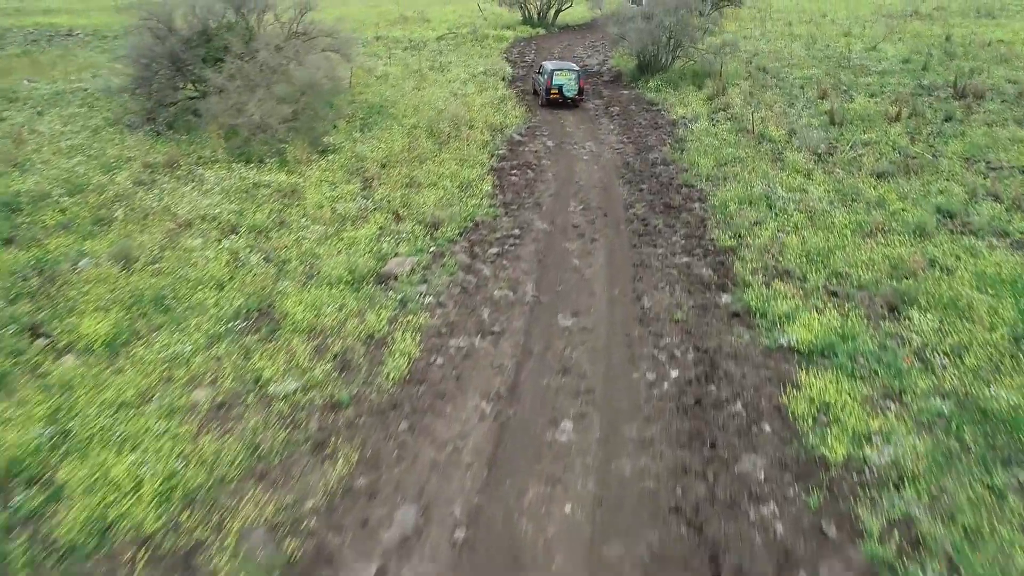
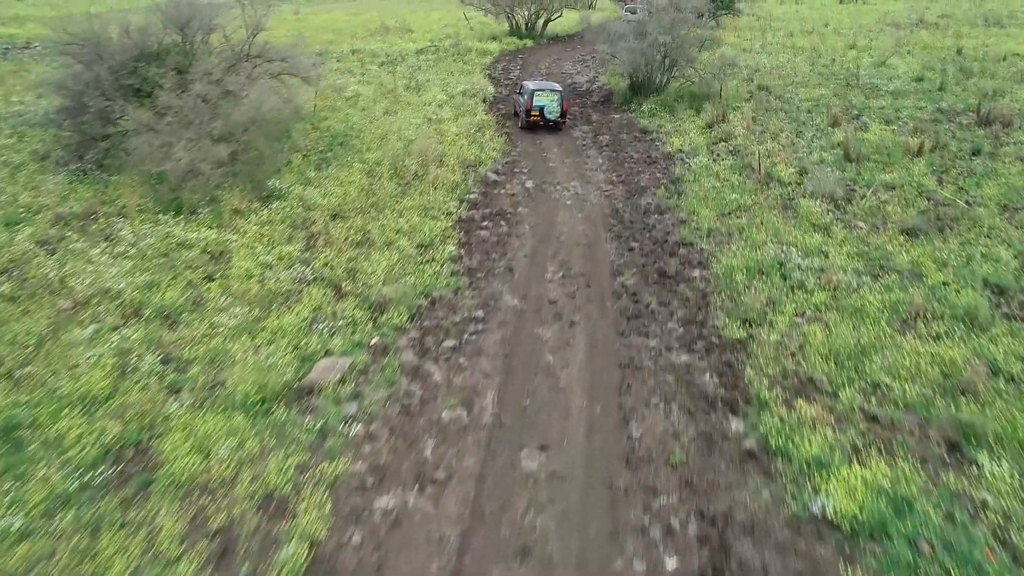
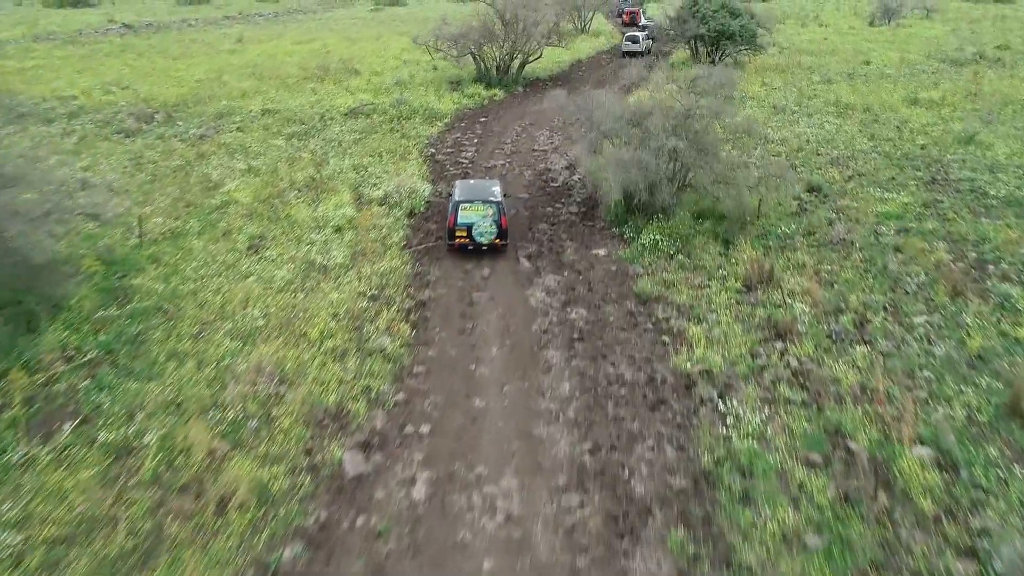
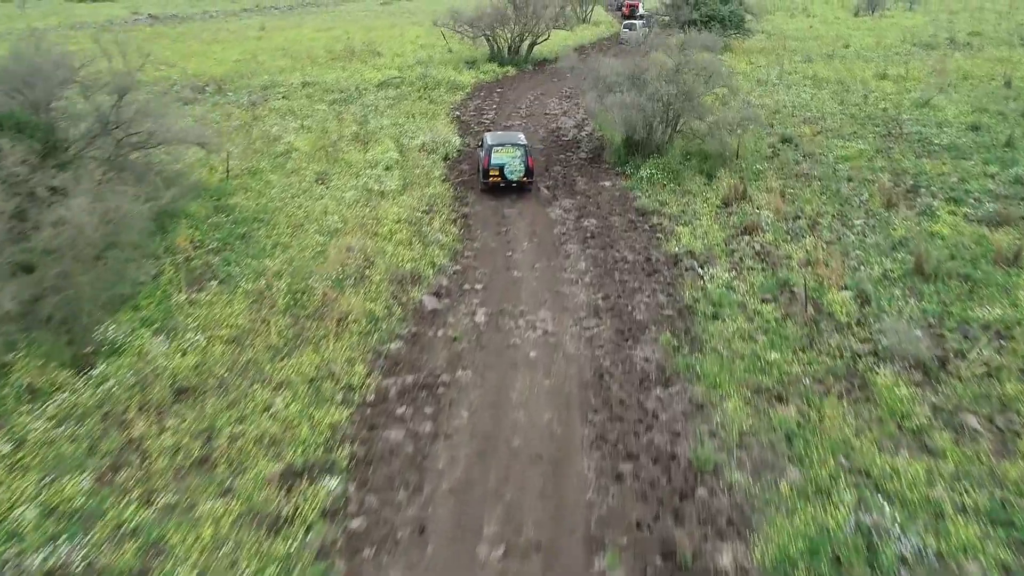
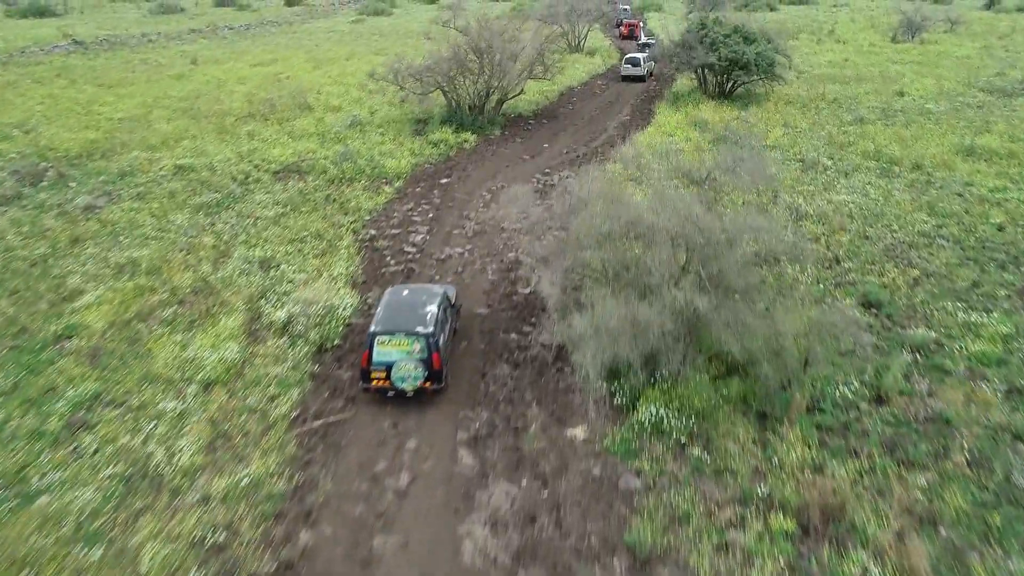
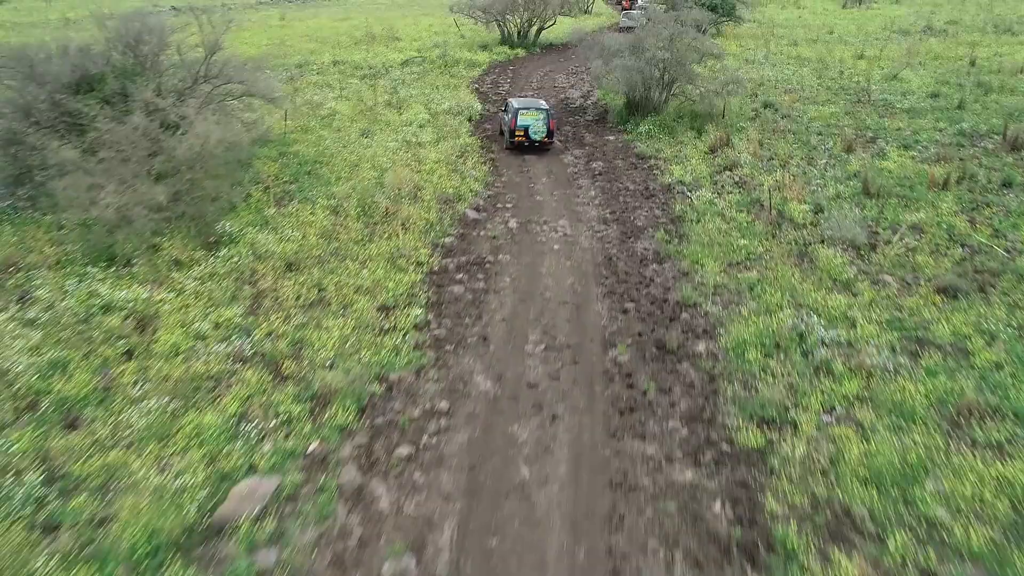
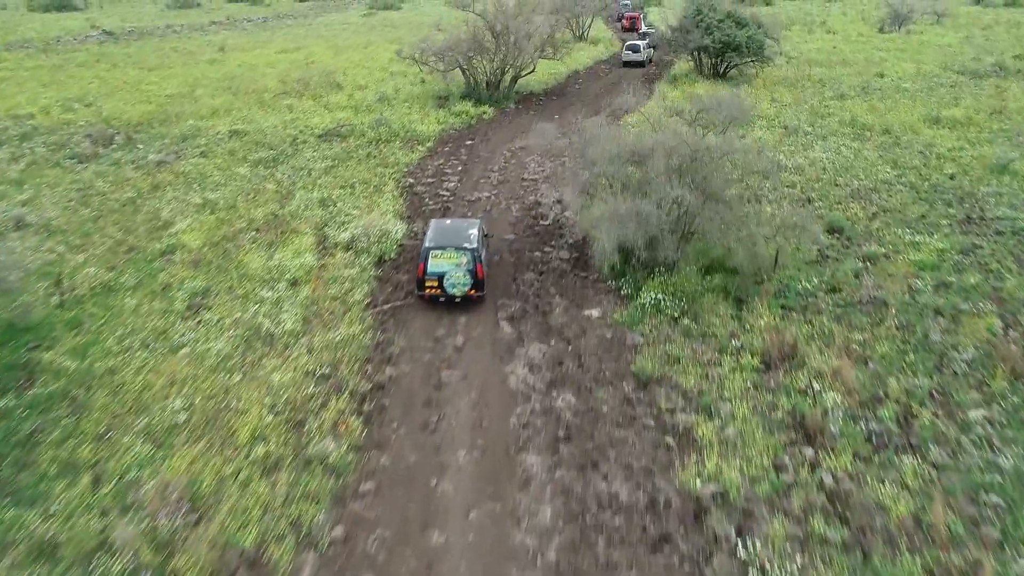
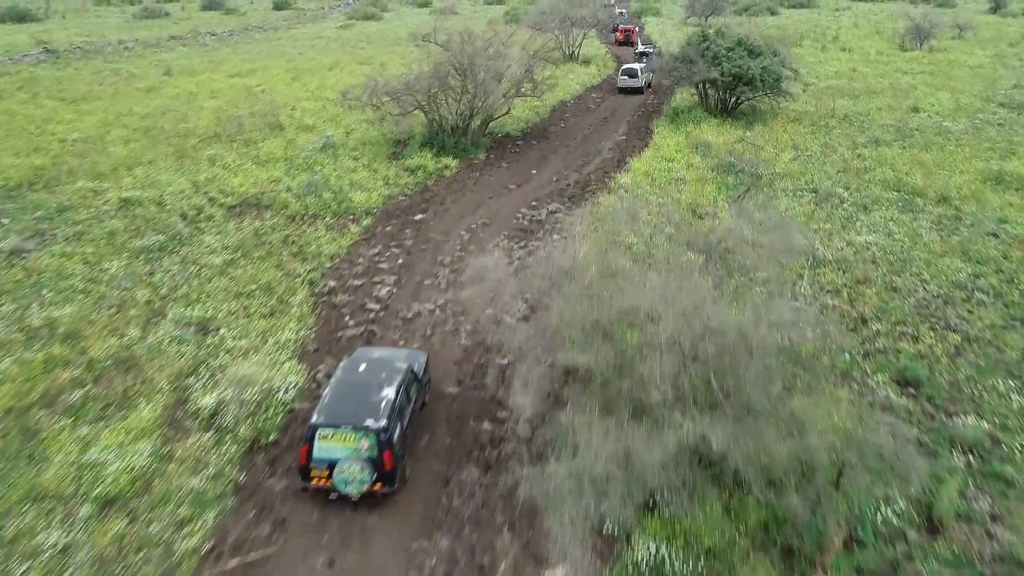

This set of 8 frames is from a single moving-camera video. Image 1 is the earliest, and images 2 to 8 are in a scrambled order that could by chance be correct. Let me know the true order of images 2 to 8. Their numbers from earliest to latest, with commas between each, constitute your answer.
2, 6, 4, 3, 7, 5, 8
